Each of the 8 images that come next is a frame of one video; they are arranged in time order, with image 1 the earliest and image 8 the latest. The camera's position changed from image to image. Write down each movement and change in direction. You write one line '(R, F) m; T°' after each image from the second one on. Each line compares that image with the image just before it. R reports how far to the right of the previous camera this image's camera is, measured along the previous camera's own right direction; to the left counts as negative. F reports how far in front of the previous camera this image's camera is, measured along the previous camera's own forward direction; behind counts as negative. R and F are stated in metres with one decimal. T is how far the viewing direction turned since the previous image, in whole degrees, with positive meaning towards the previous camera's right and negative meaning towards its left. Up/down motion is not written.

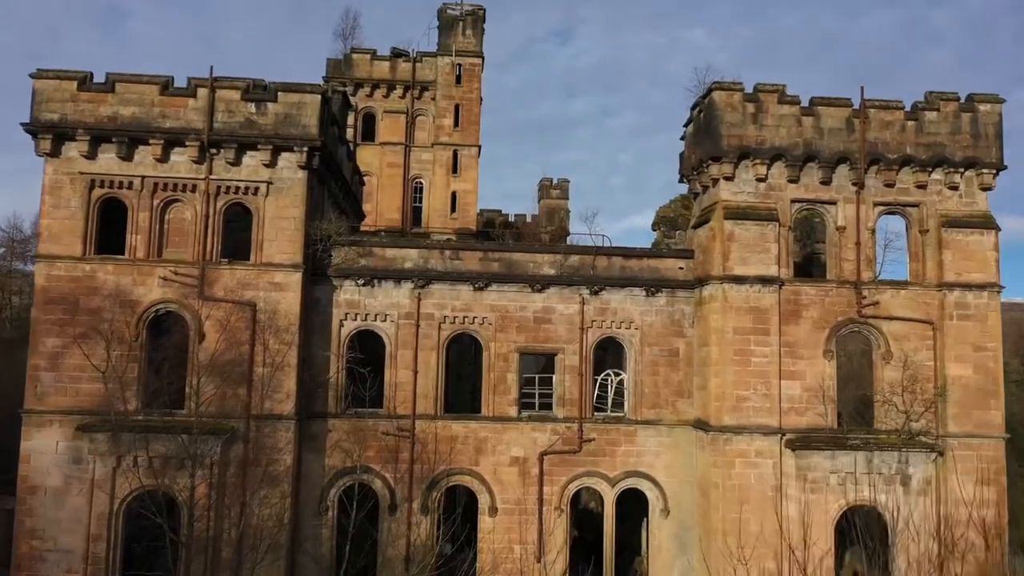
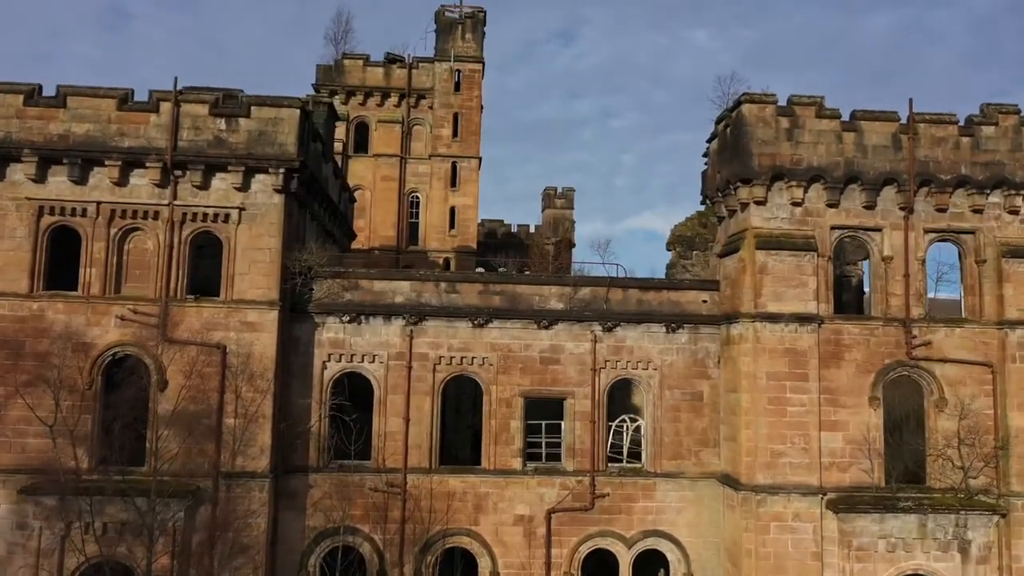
(0.0, +2.1) m; 0°
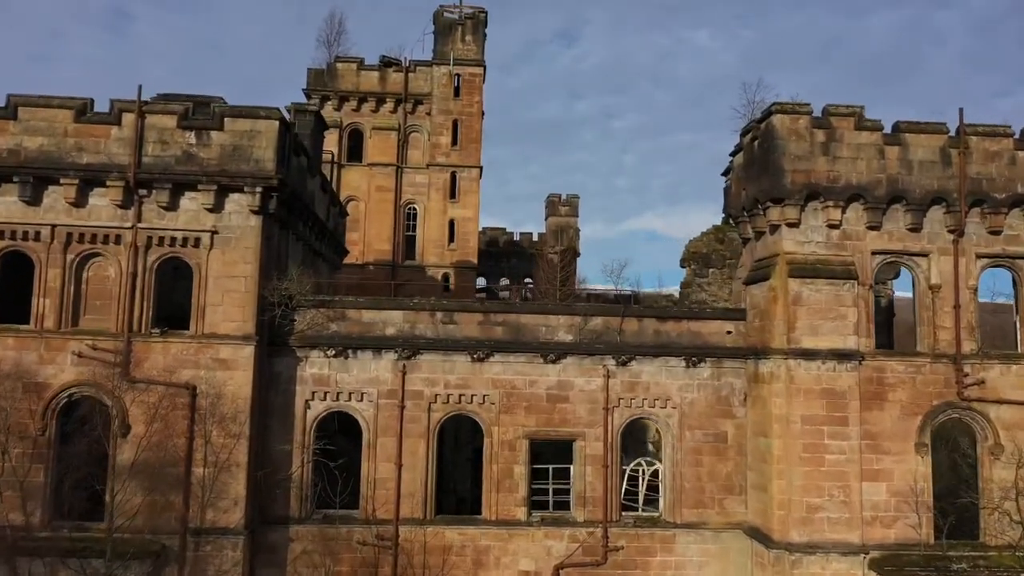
(0.0, +1.7) m; 0°
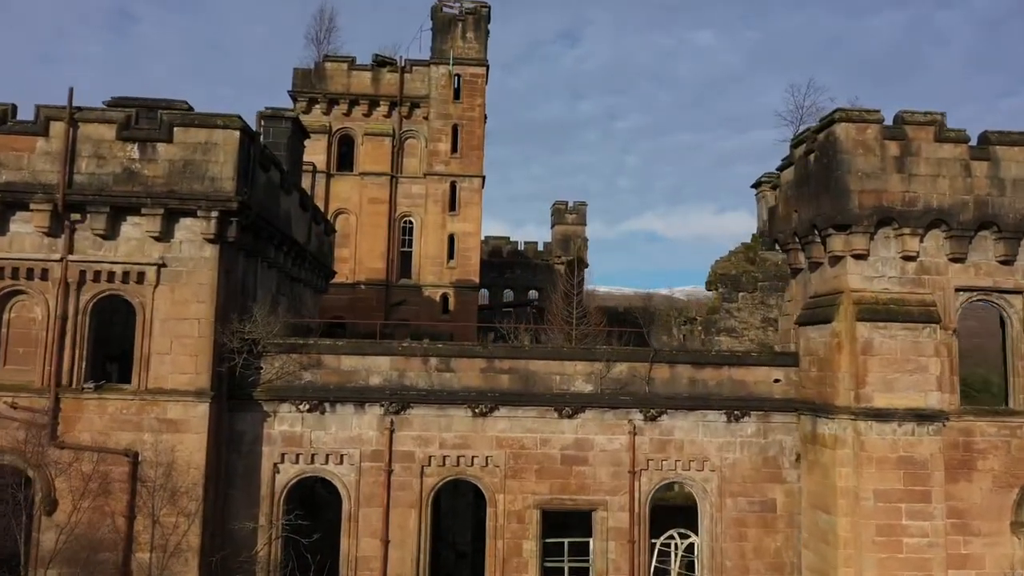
(-0.1, +2.6) m; 0°
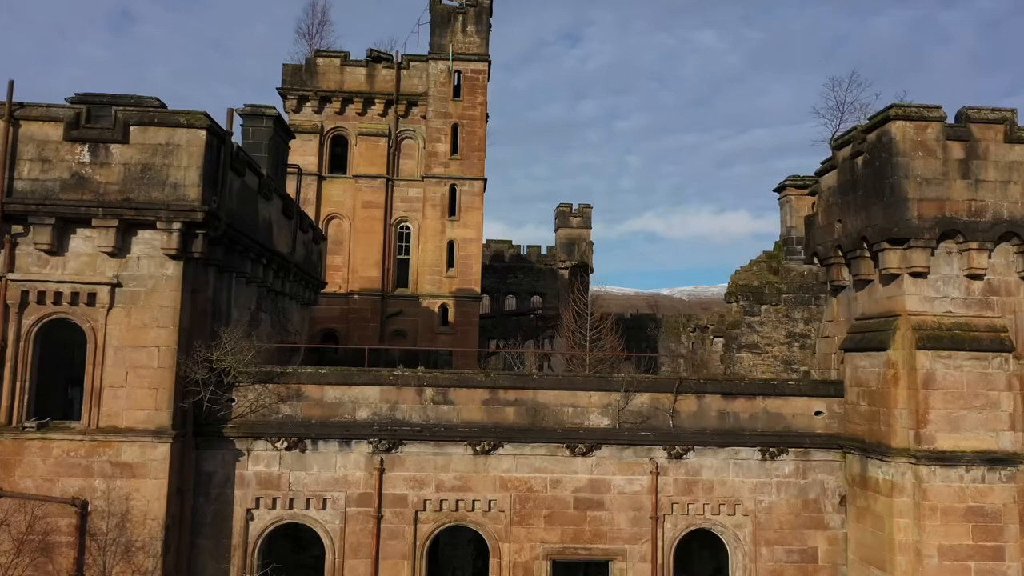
(-0.1, +1.6) m; 0°
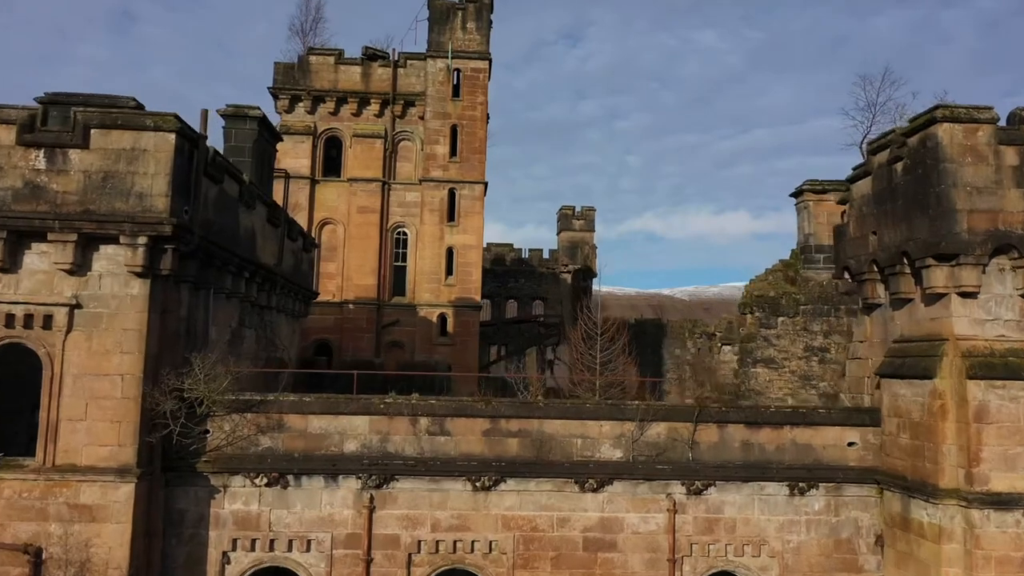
(0.0, +1.1) m; 0°
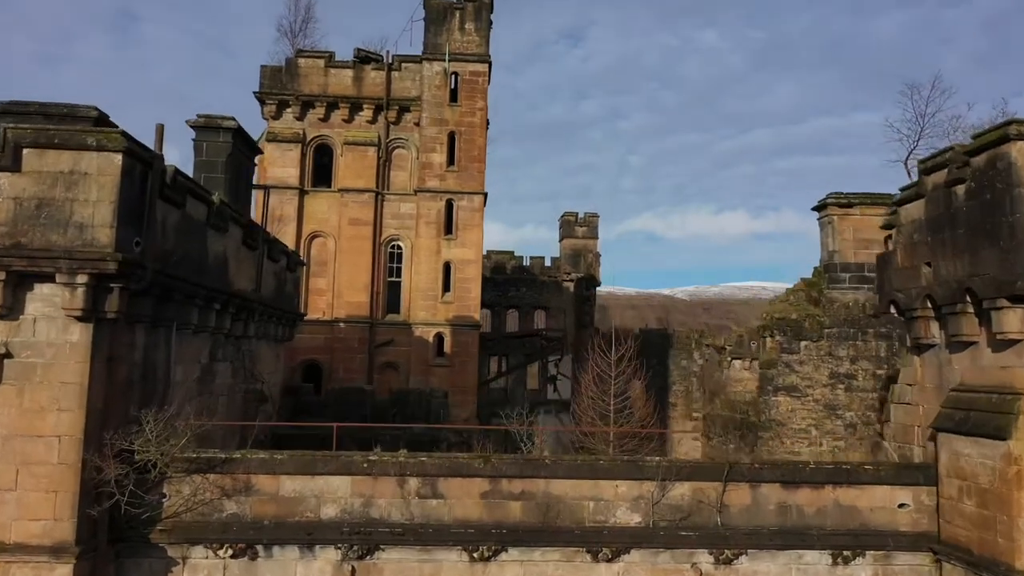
(0.0, +1.4) m; 0°
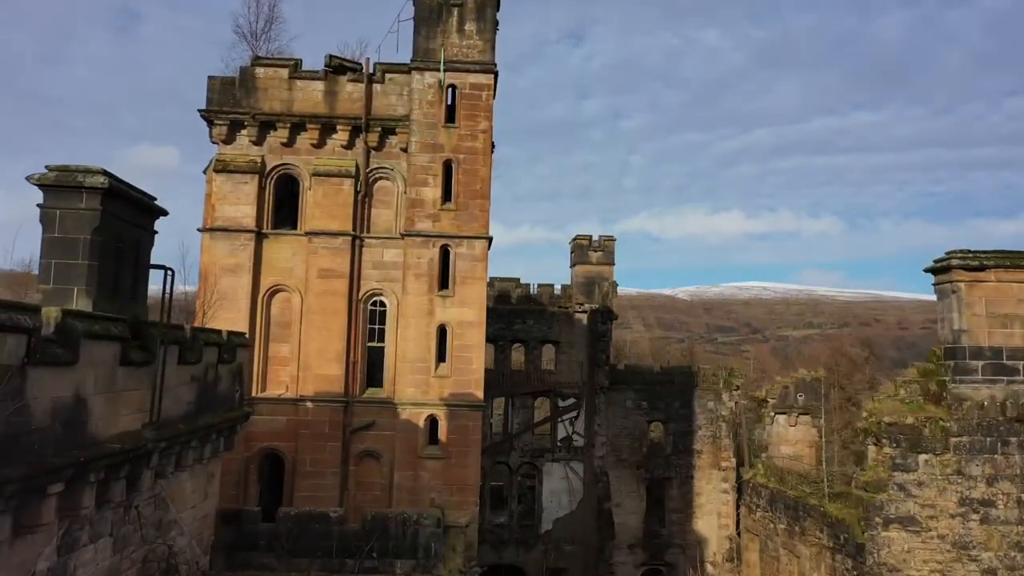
(-0.2, +4.6) m; 0°
